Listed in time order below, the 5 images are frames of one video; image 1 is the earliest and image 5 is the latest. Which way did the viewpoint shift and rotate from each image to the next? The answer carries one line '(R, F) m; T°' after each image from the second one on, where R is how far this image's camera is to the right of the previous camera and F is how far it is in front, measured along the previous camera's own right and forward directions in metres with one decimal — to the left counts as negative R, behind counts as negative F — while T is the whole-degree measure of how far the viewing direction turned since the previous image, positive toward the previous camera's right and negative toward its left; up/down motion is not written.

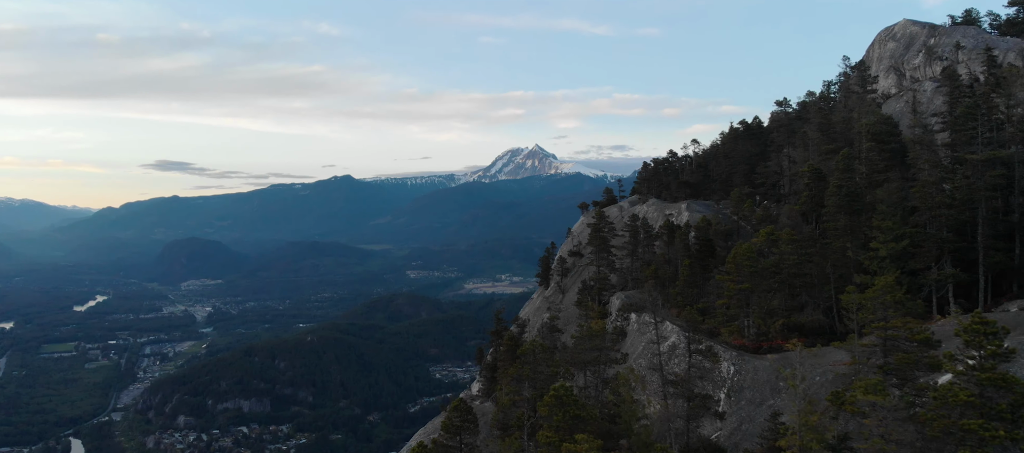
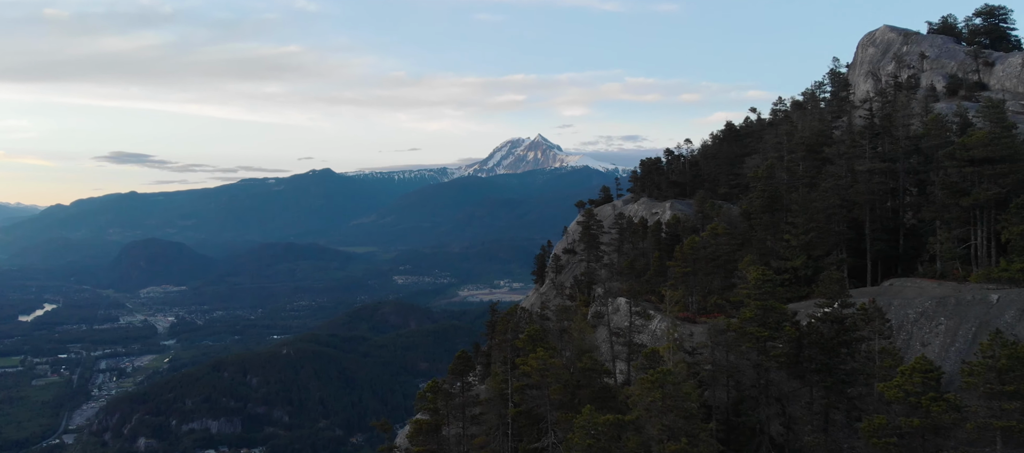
(-0.5, +11.4) m; 0°
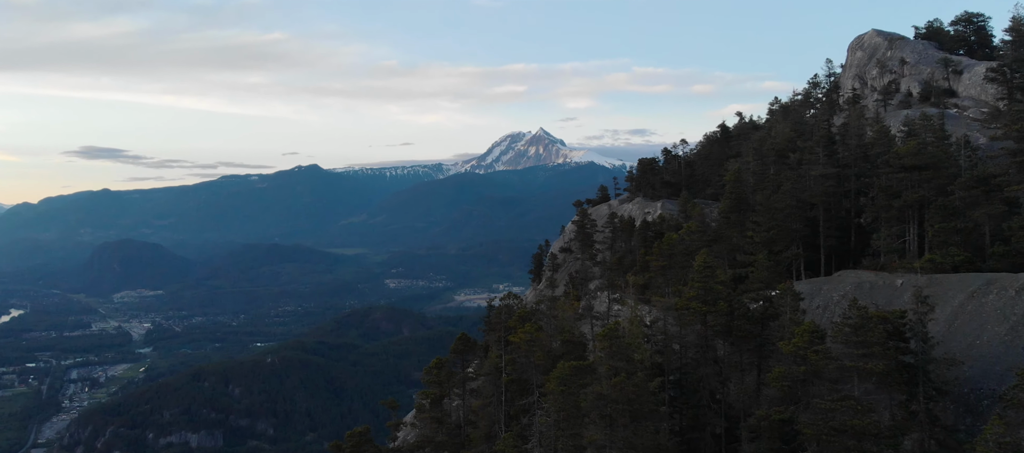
(-0.2, +6.1) m; 0°
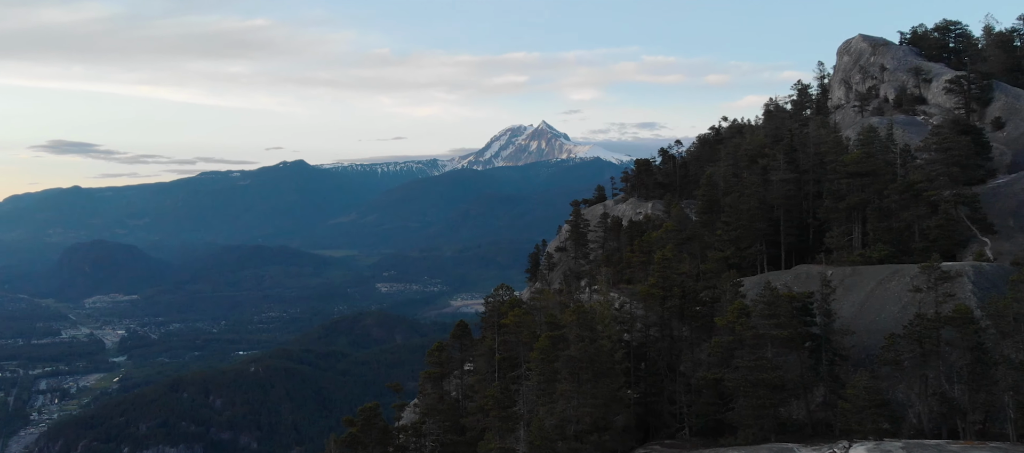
(-0.2, +5.9) m; 0°
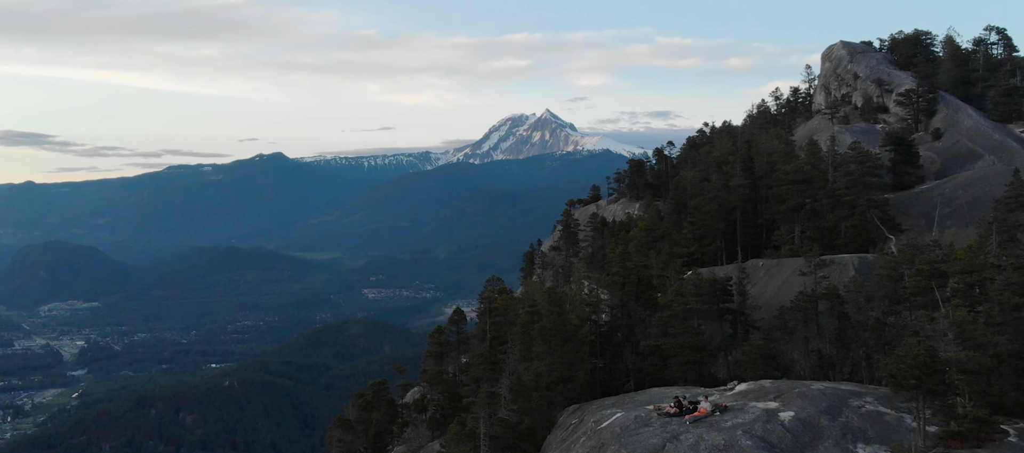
(-0.4, +7.7) m; 0°
